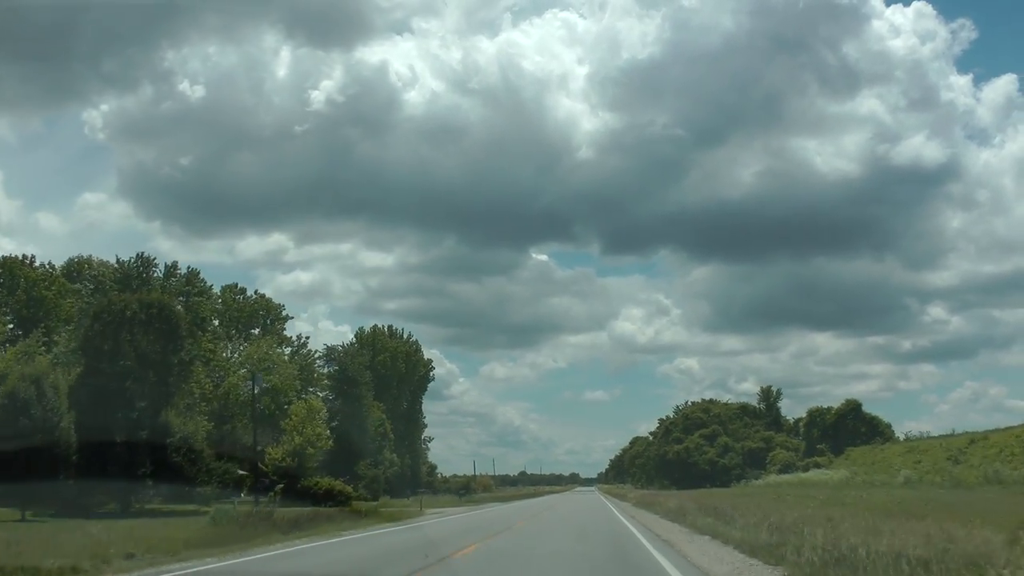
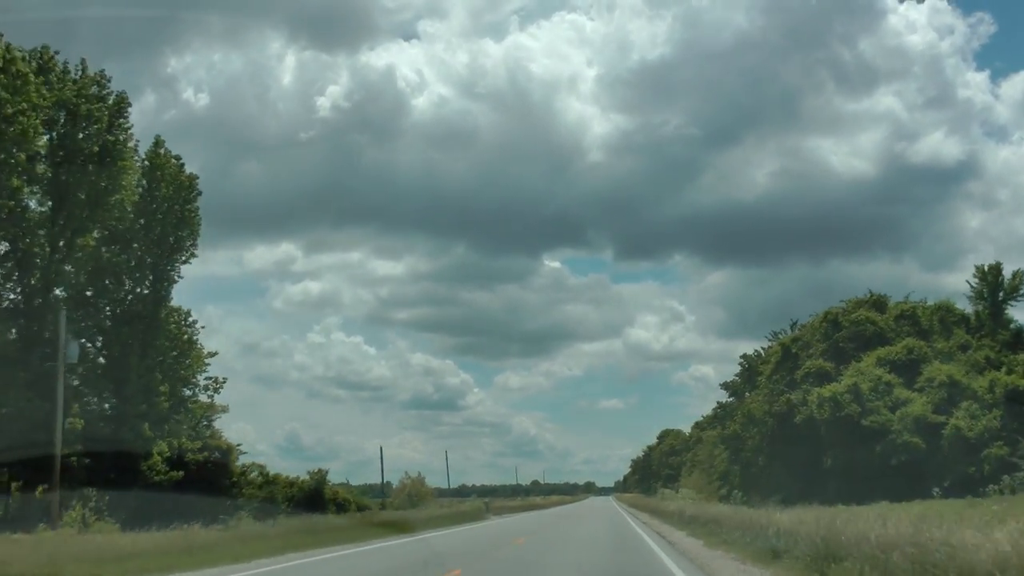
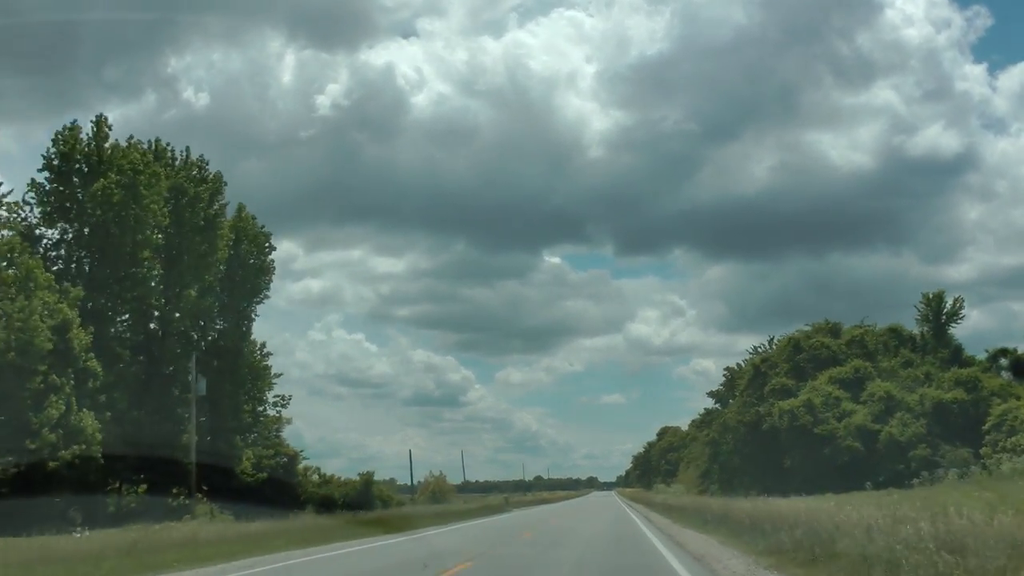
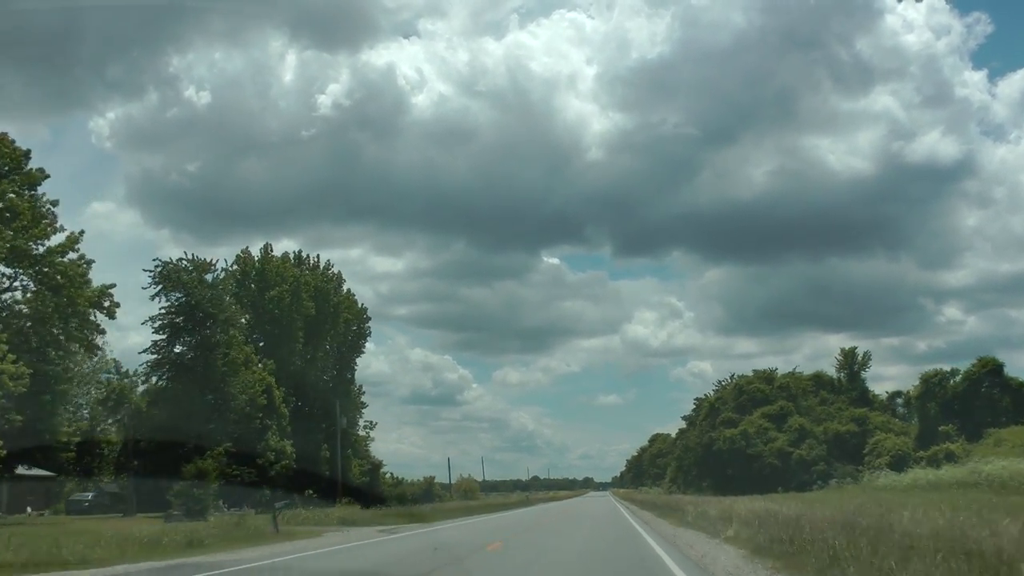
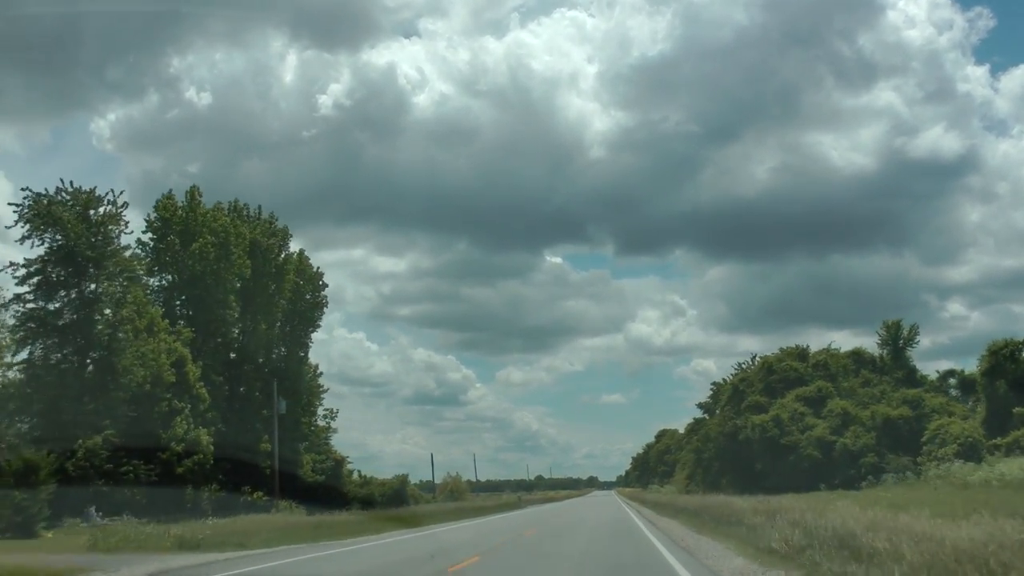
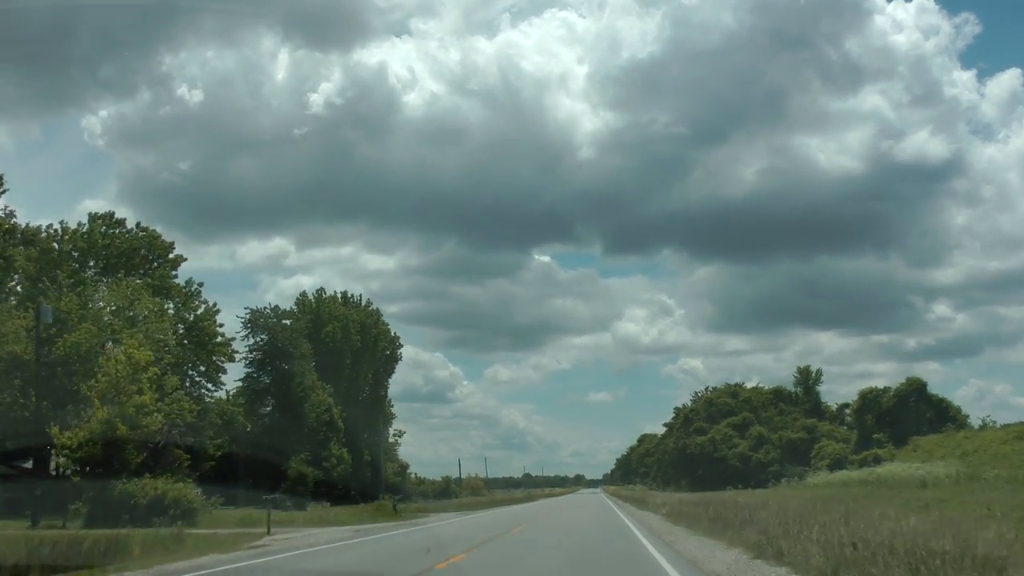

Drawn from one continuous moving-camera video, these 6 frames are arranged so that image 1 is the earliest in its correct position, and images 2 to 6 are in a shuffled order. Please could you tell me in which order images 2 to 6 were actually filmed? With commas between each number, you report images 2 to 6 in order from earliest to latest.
6, 4, 5, 3, 2
